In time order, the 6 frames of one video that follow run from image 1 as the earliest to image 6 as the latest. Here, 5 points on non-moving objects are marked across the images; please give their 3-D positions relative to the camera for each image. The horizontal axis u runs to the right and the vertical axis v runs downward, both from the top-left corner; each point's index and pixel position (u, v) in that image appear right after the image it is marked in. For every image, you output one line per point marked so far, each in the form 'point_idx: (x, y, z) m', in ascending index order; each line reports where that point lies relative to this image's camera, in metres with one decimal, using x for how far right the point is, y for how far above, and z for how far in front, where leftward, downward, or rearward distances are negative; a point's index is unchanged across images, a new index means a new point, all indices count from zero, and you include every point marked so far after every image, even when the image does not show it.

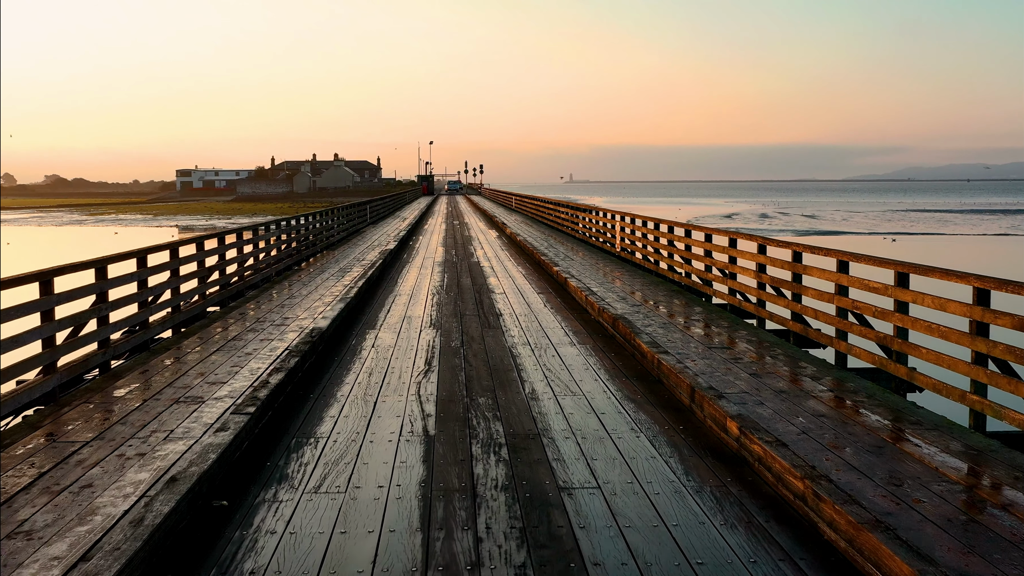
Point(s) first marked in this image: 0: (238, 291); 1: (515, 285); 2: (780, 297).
0: (-2.0, 0.0, +9.6) m
1: (0.0, 0.0, +11.1) m
2: (+1.4, -0.1, +7.2) m
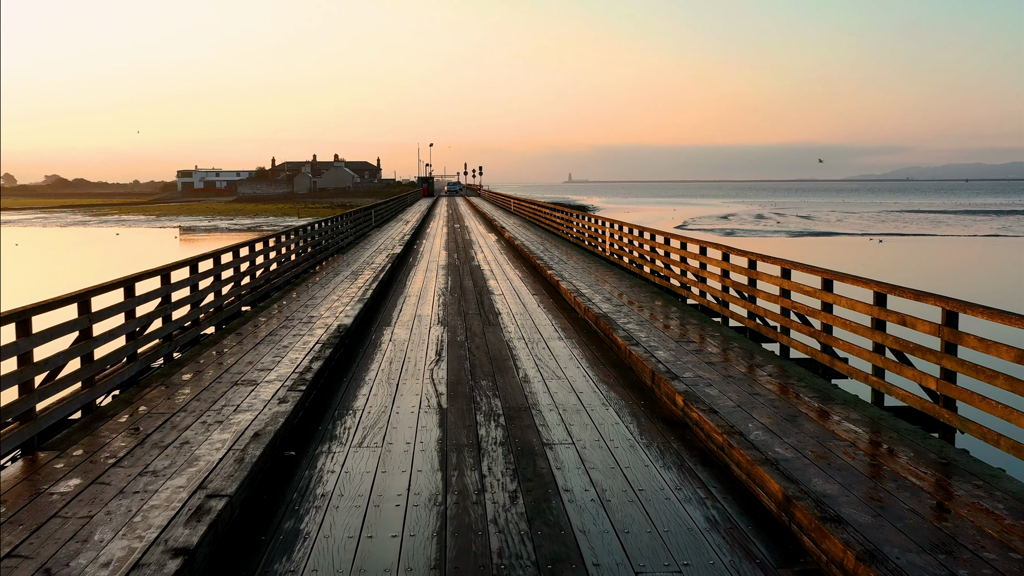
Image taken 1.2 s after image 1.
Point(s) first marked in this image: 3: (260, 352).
0: (-2.0, 0.0, +10.7) m
1: (0.0, 0.0, +12.2) m
2: (+1.4, -0.1, +8.3) m
3: (-1.3, -0.3, +7.2) m
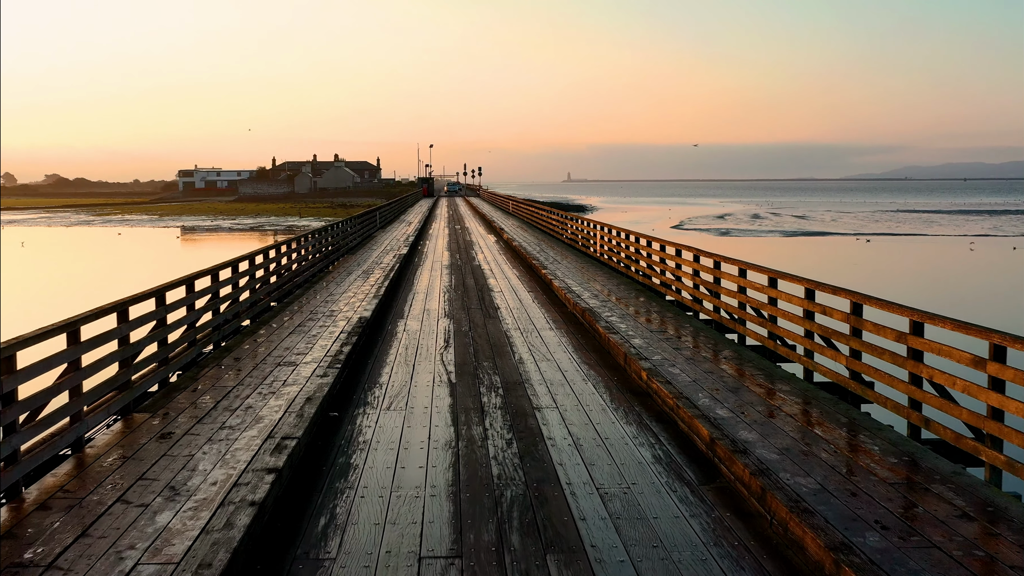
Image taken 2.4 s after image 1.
0: (-2.0, 0.0, +11.9) m
1: (0.0, 0.0, +13.4) m
2: (+1.4, -0.1, +9.5) m
3: (-1.4, -0.3, +8.4) m
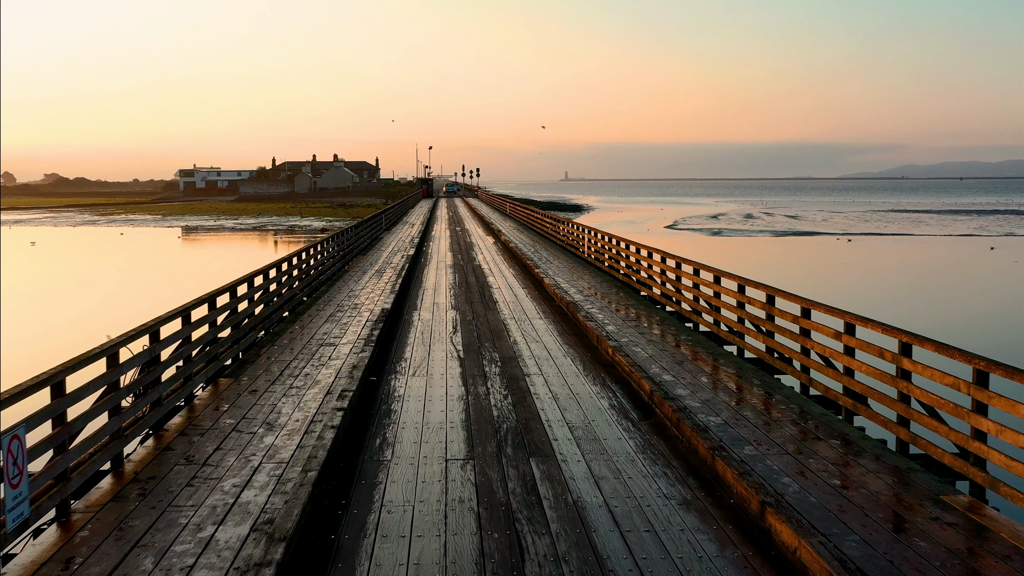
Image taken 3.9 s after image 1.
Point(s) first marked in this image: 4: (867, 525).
0: (-2.0, 0.0, +13.7) m
1: (-0.1, +0.1, +15.2) m
2: (+1.4, 0.0, +11.3) m
3: (-1.4, -0.3, +10.2) m
4: (+1.1, -0.8, +4.3) m
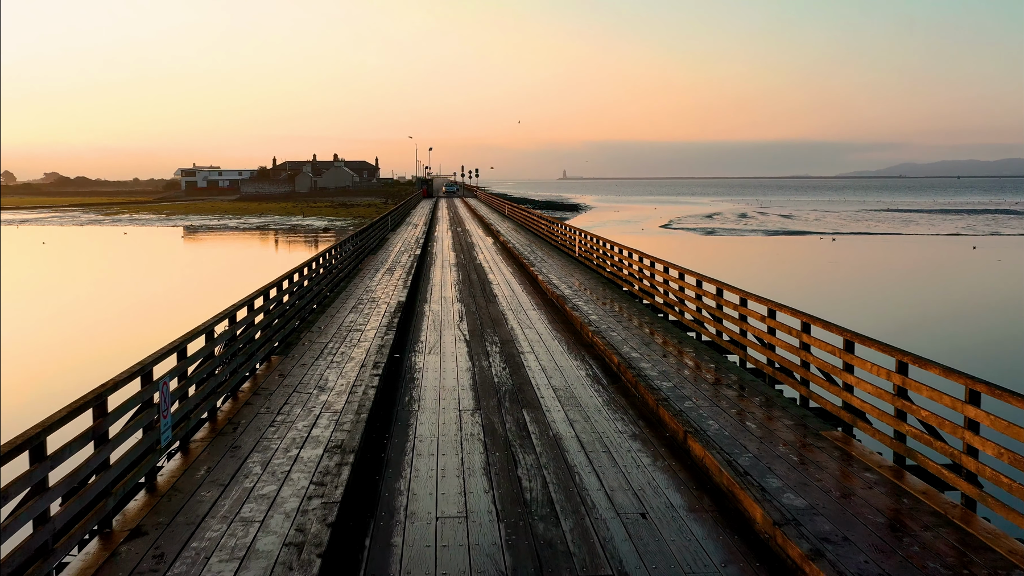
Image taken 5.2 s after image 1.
0: (-2.1, +0.1, +15.4) m
1: (-0.1, +0.1, +17.0) m
2: (+1.3, 0.0, +13.1) m
3: (-1.4, -0.3, +11.9) m
4: (+1.1, -0.7, +6.0) m
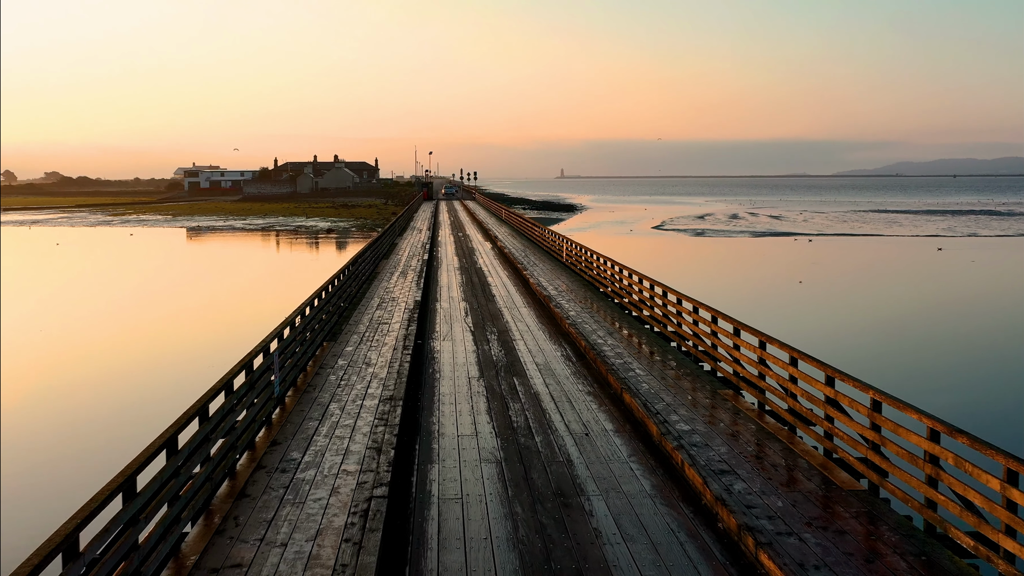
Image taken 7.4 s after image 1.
0: (-2.1, +0.1, +18.3) m
1: (-0.1, +0.1, +19.9) m
2: (+1.3, 0.0, +16.0) m
3: (-1.5, -0.3, +14.8) m
4: (+1.1, -0.8, +8.9) m
